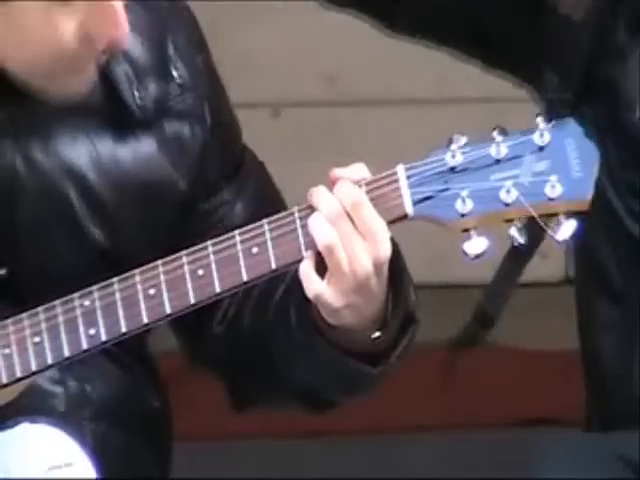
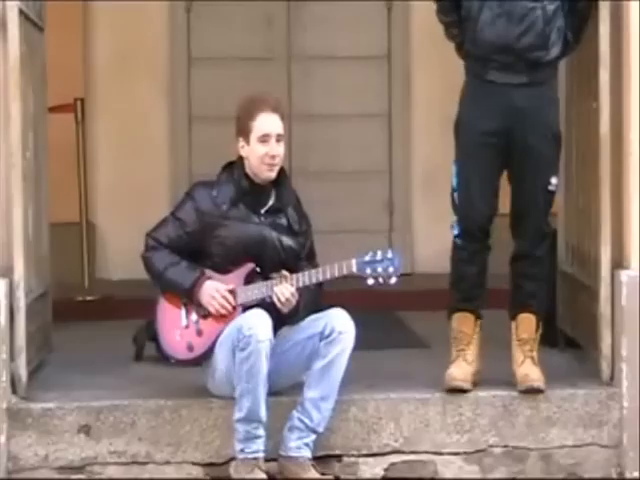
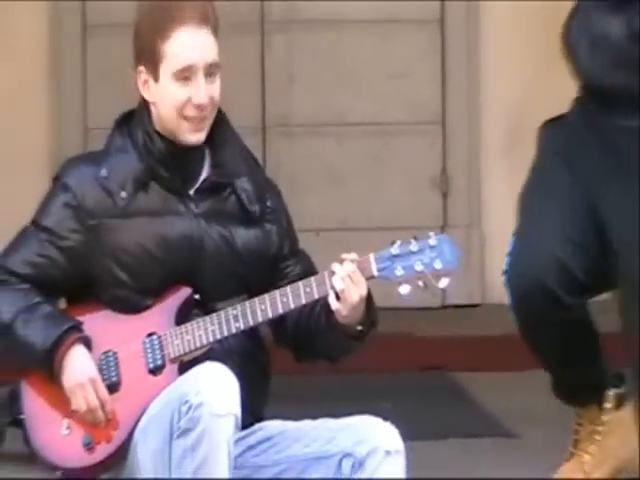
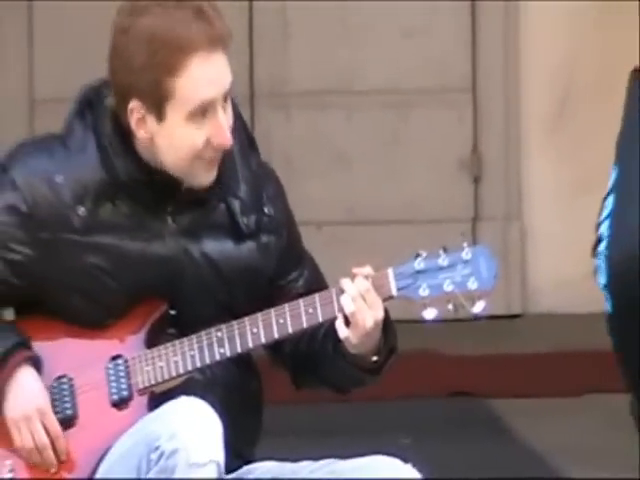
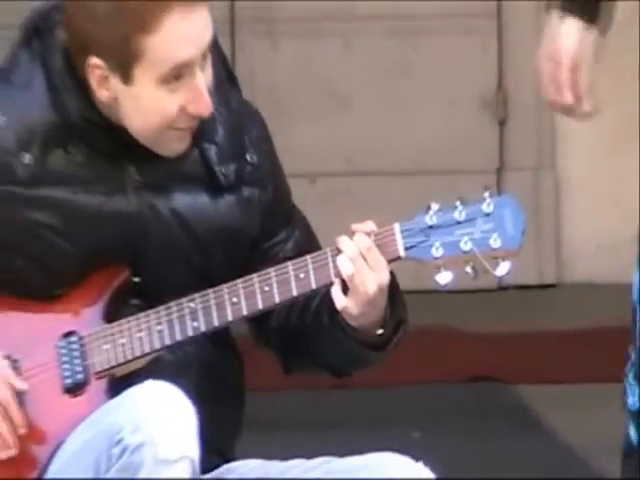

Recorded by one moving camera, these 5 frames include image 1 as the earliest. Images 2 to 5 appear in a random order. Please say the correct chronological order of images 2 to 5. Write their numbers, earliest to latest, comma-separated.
5, 4, 3, 2
